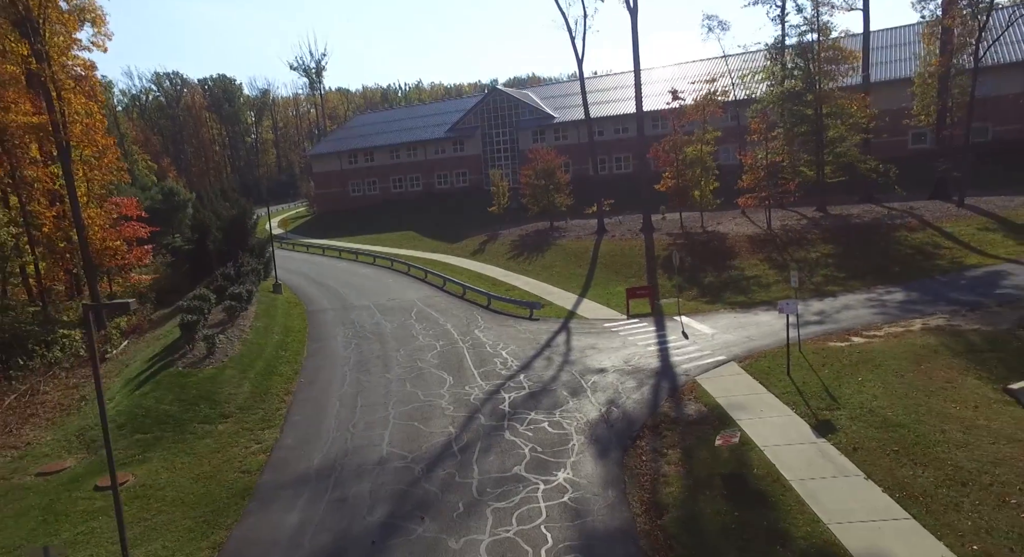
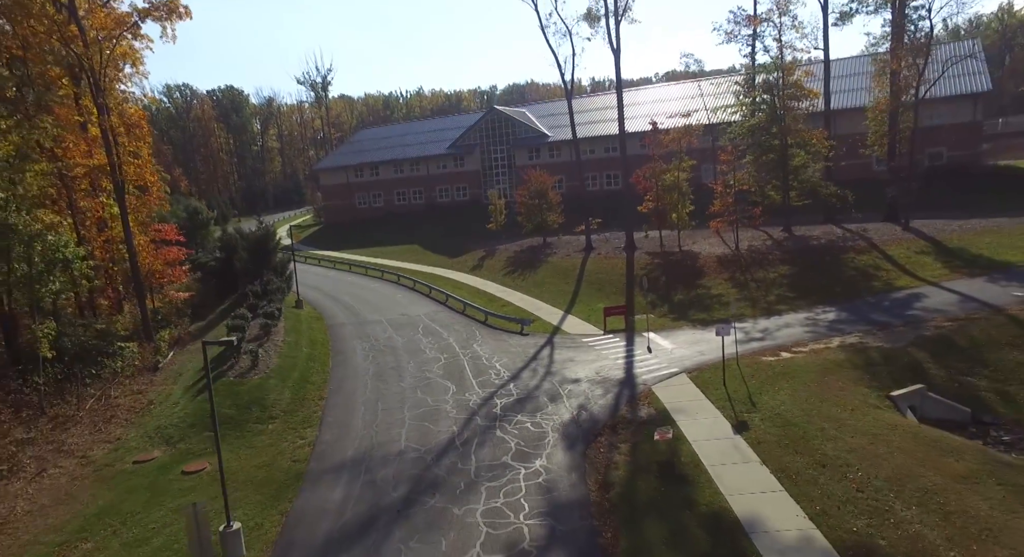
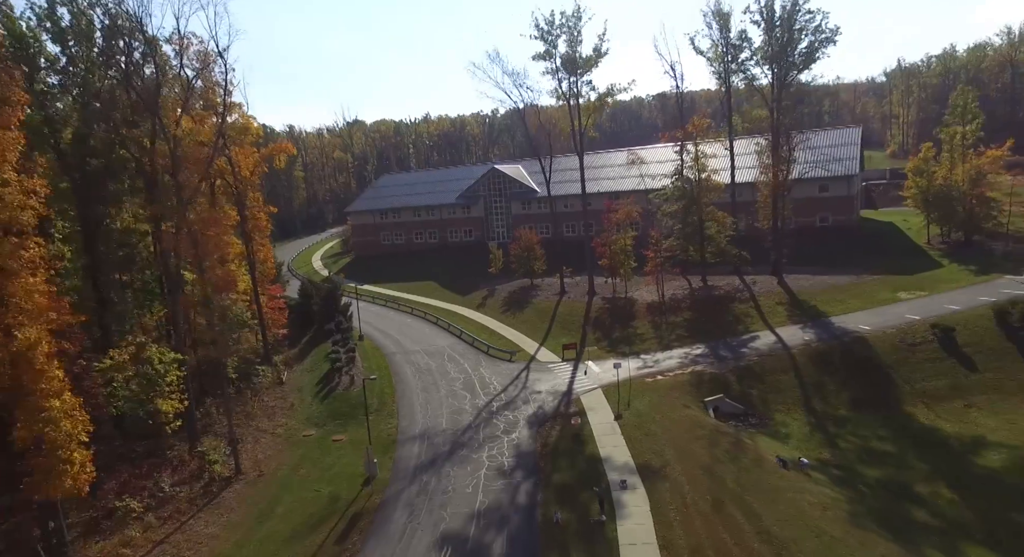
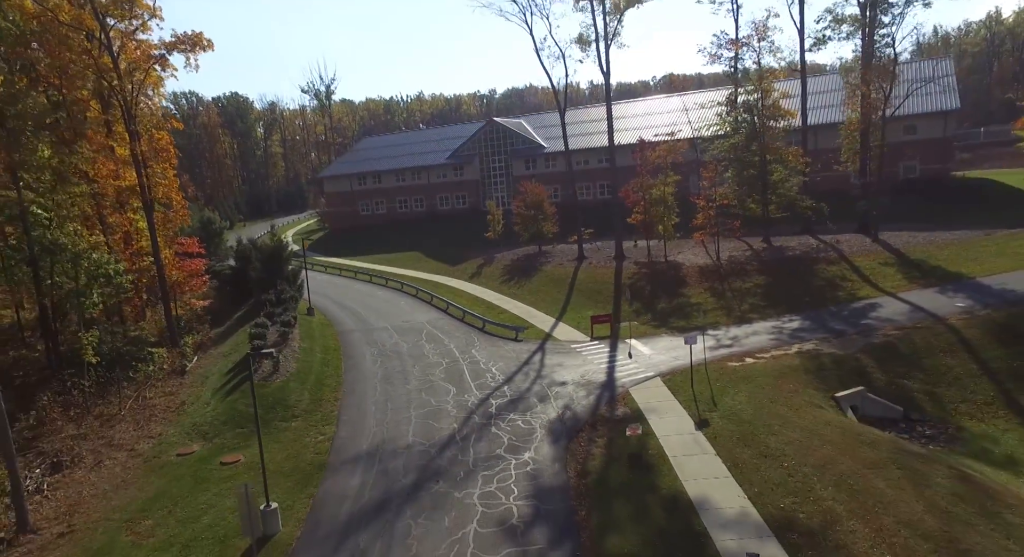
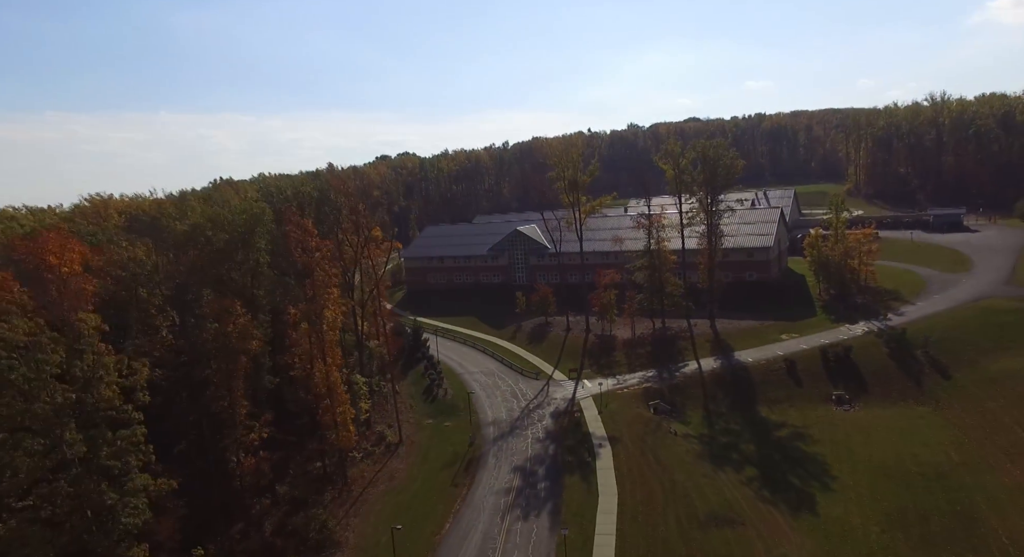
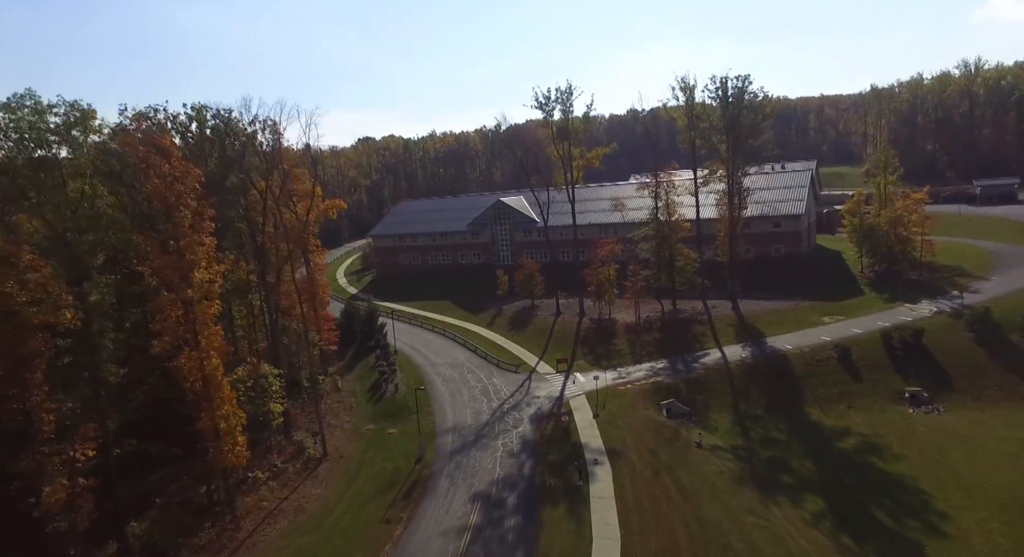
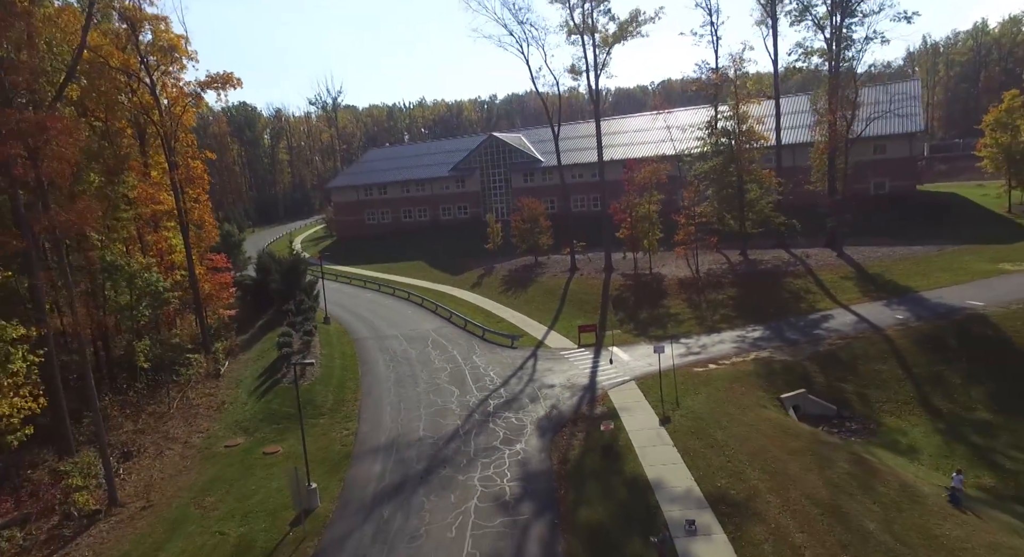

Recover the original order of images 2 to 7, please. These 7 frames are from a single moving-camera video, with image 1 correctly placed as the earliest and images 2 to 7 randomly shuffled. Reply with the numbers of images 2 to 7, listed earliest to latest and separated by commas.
2, 4, 7, 3, 6, 5
